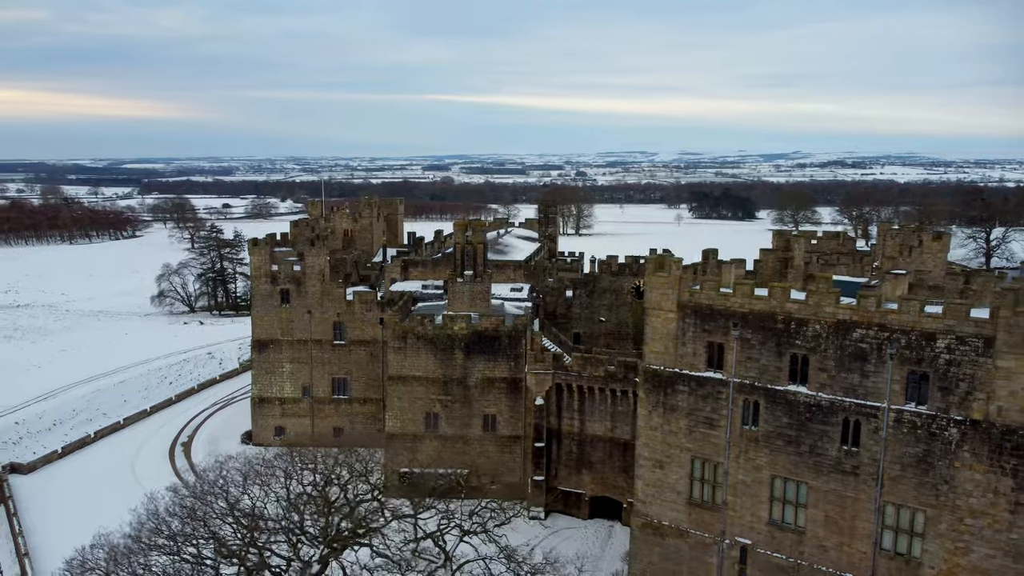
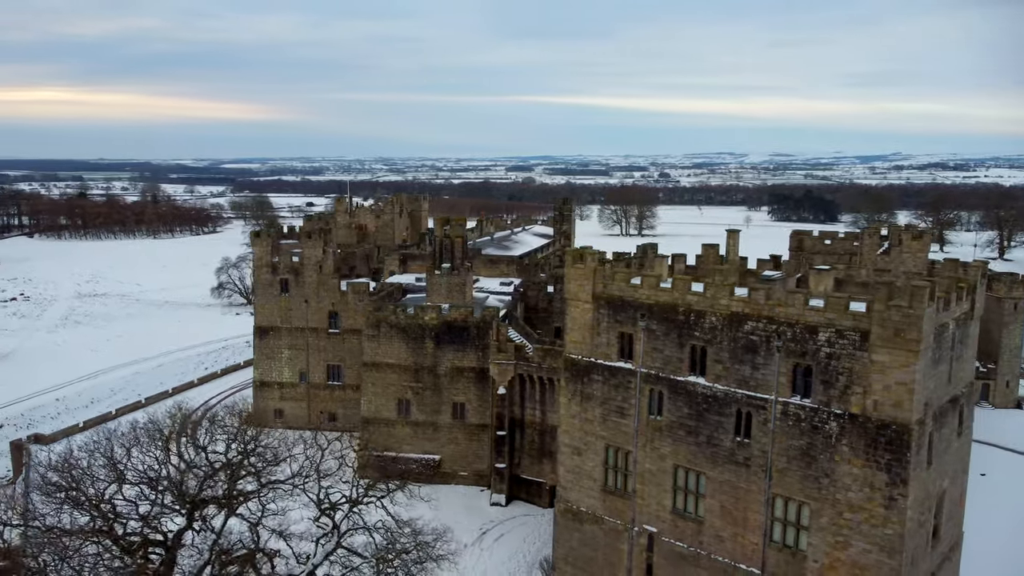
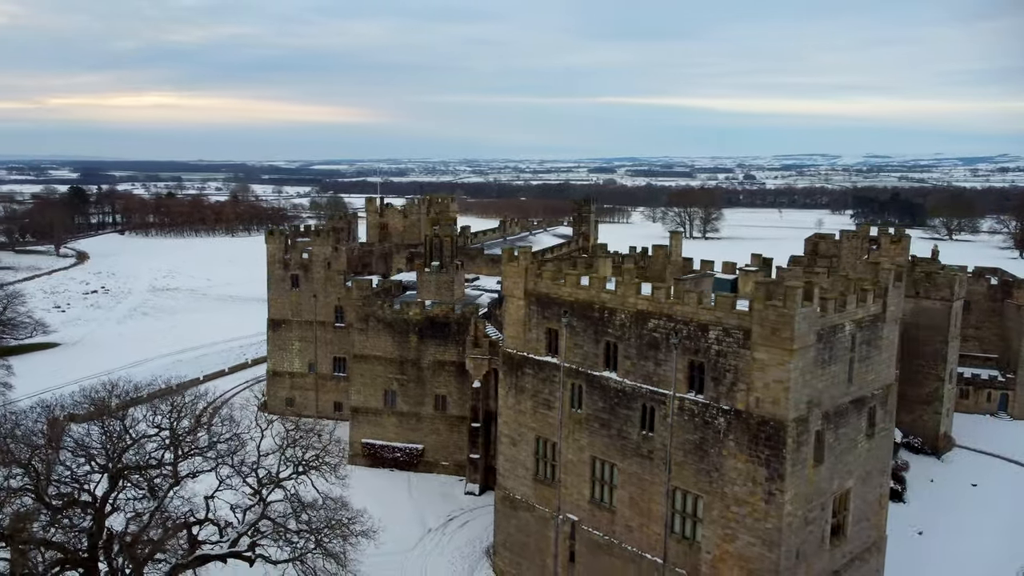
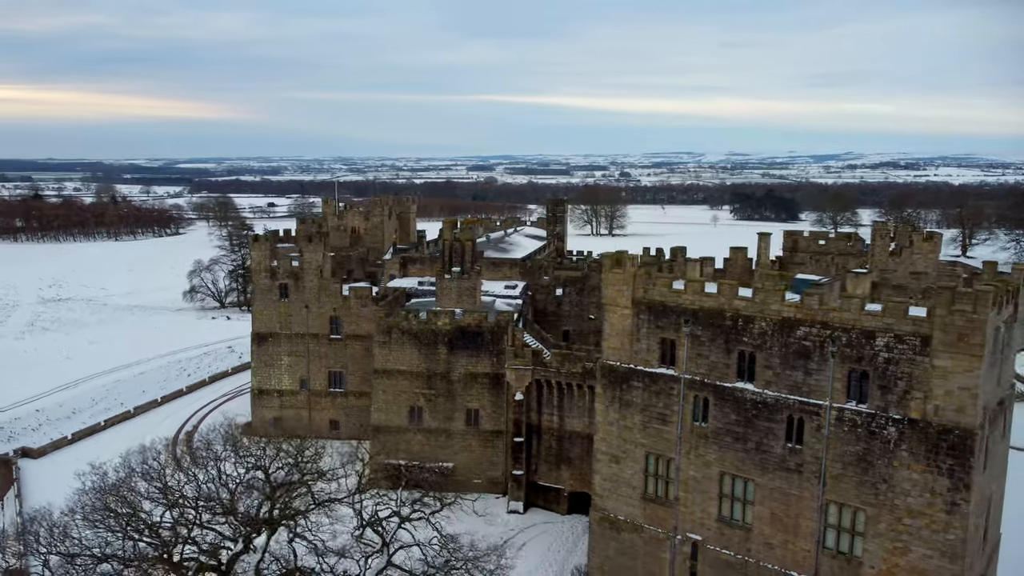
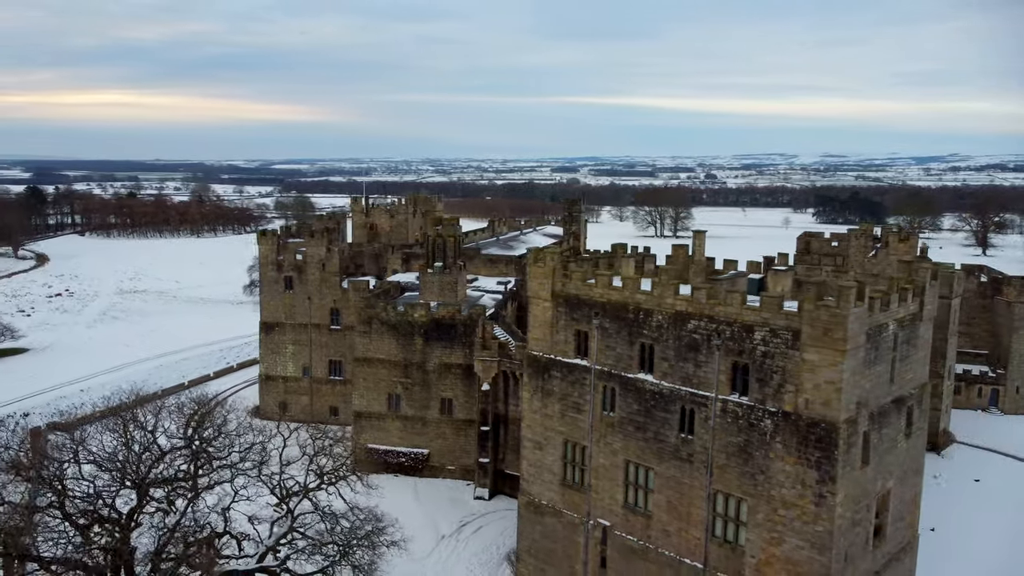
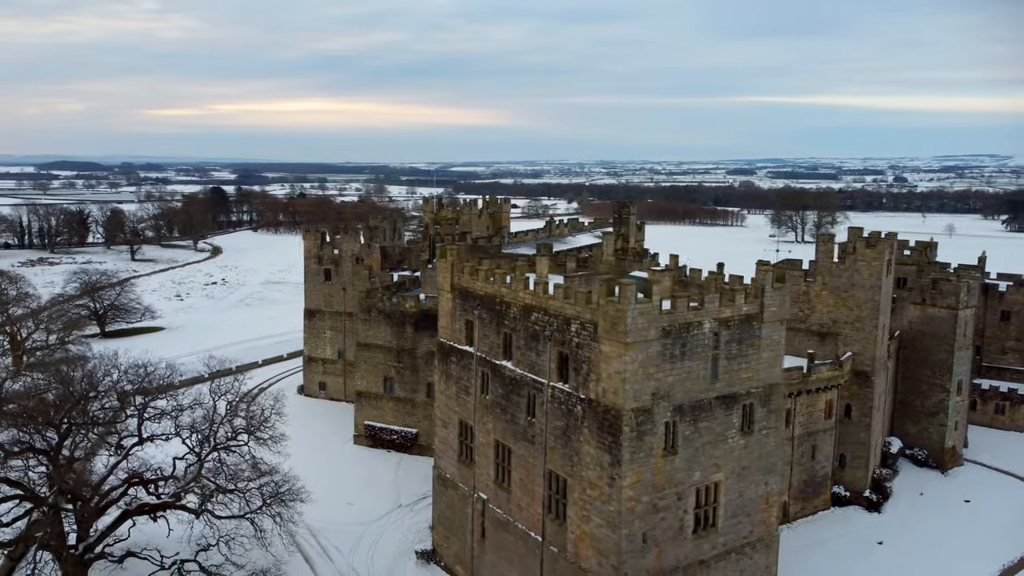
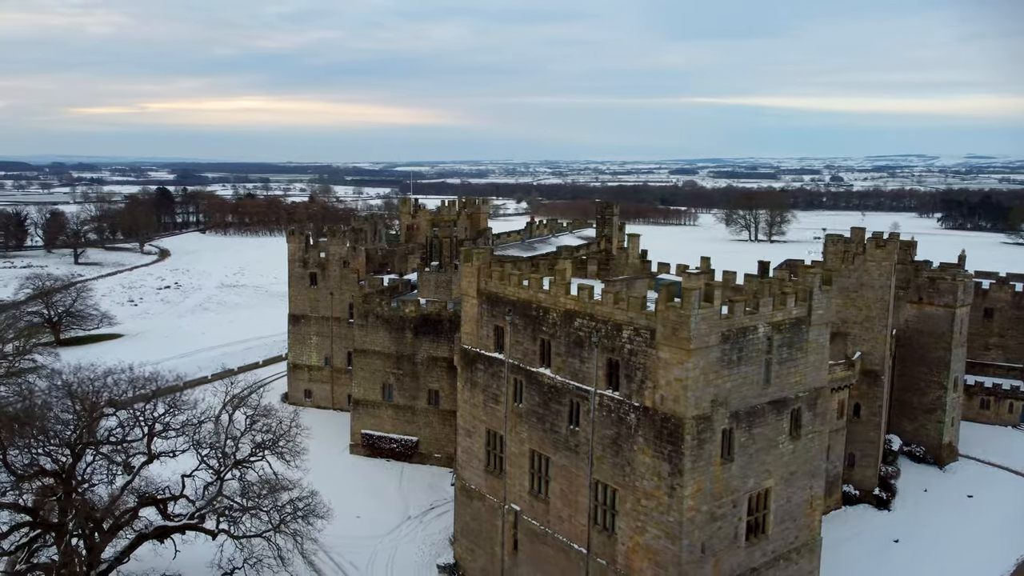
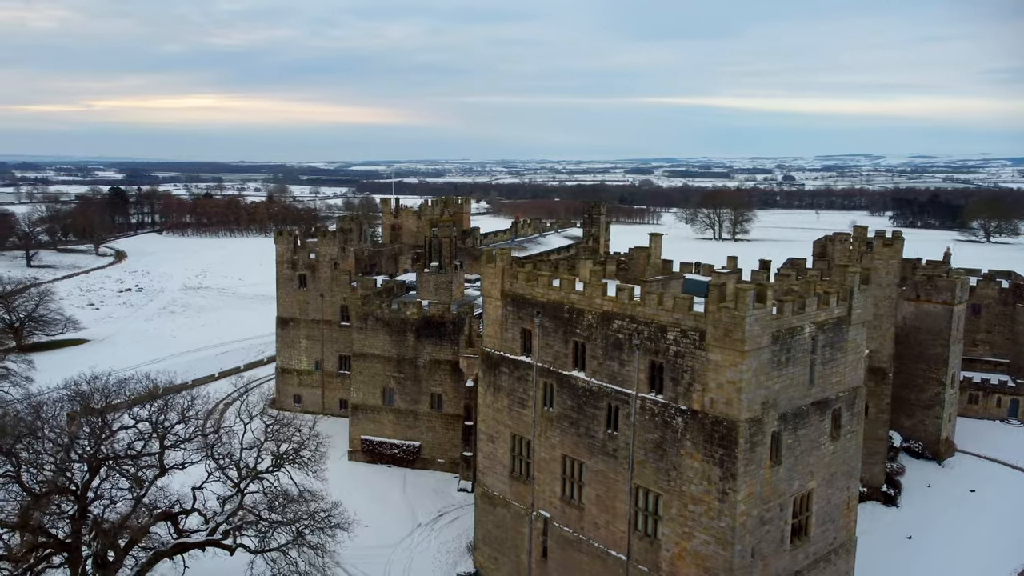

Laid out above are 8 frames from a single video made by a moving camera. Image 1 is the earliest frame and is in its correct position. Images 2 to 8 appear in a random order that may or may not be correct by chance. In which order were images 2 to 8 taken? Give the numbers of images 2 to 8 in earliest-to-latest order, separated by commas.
4, 2, 5, 3, 8, 7, 6
